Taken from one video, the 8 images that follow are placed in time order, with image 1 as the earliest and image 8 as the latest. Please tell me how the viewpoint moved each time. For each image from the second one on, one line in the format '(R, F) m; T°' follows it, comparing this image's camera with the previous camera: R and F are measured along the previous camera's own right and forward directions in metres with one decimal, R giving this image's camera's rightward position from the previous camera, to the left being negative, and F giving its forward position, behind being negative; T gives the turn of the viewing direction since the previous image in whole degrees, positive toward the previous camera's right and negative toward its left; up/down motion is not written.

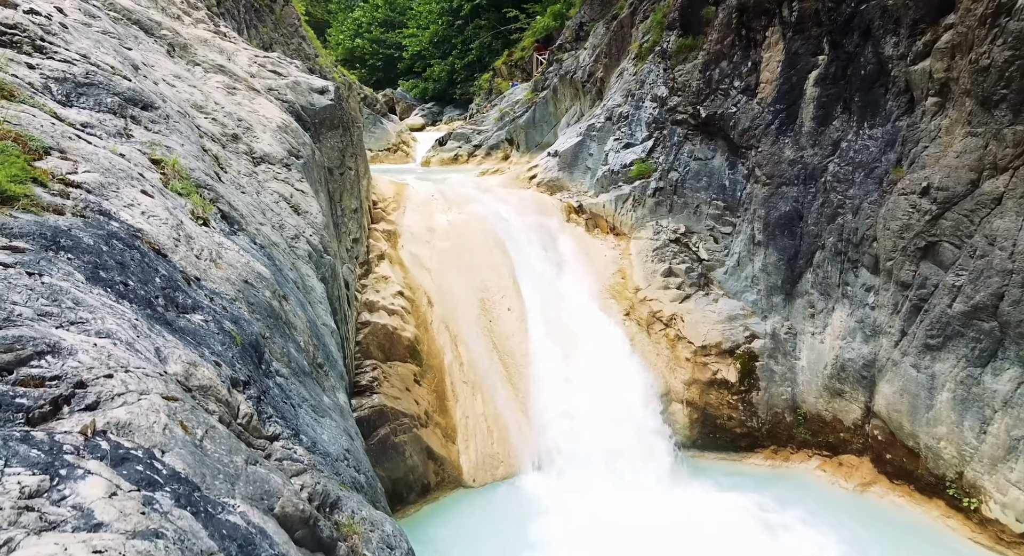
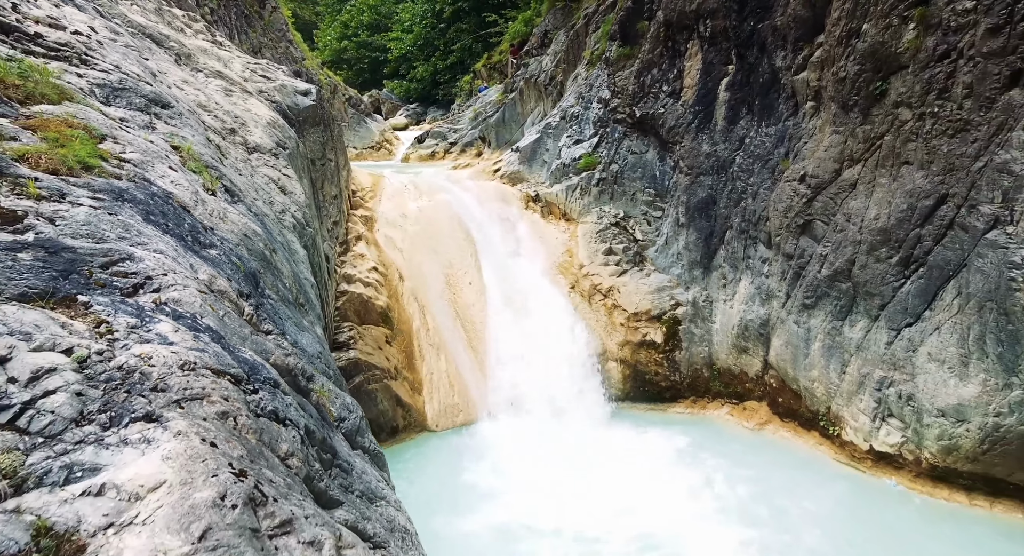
(+0.5, -1.2) m; +1°
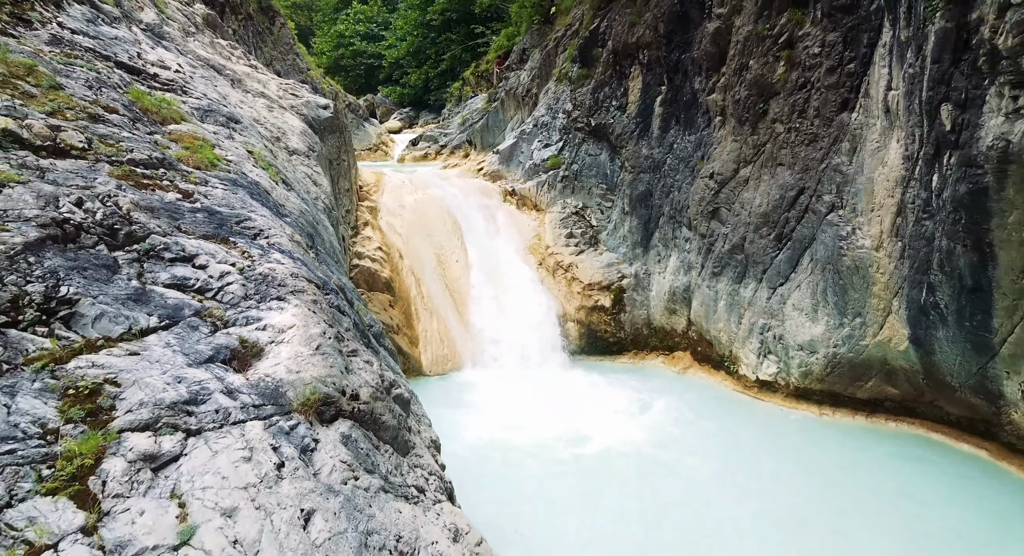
(+0.2, -2.2) m; +1°
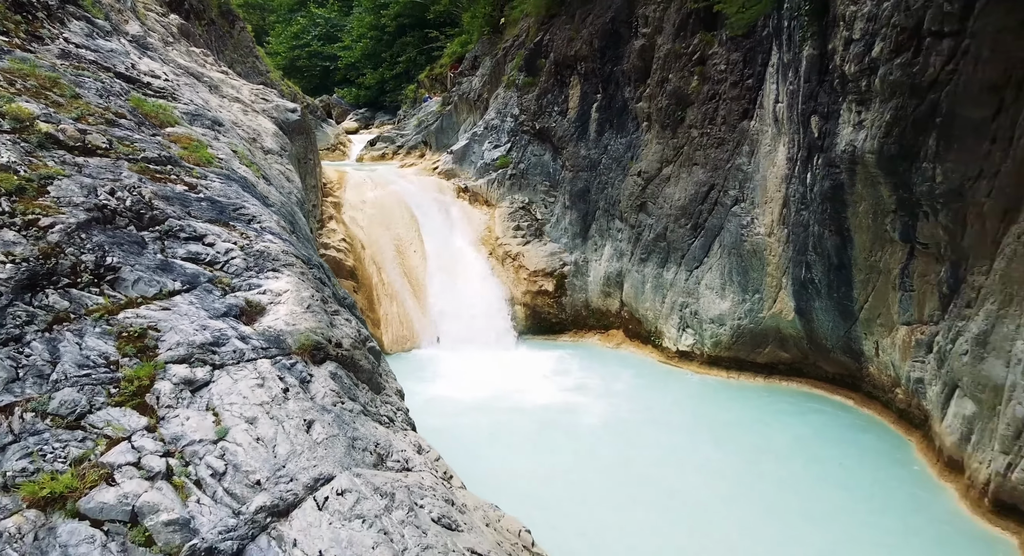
(+0.1, -1.2) m; +4°
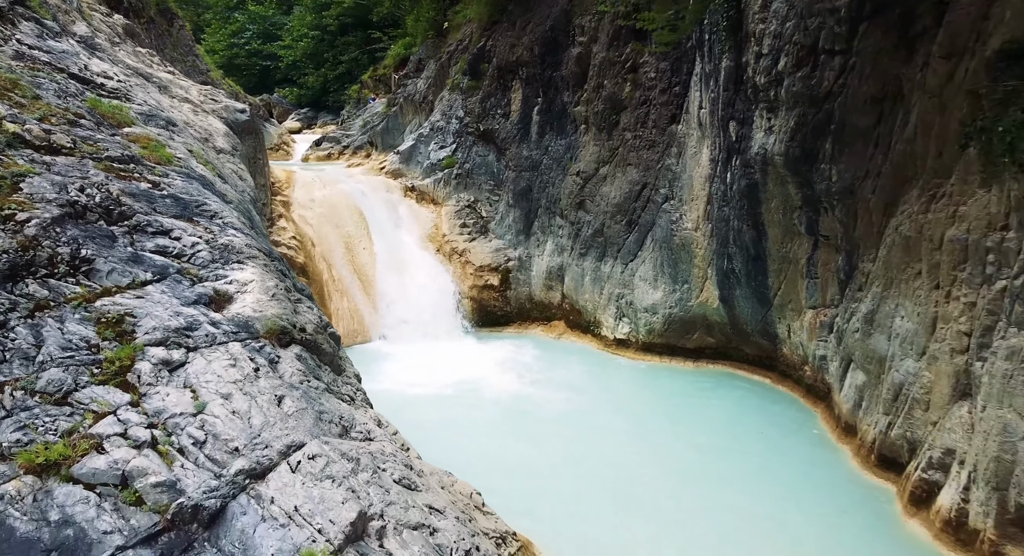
(0.0, -0.6) m; +5°
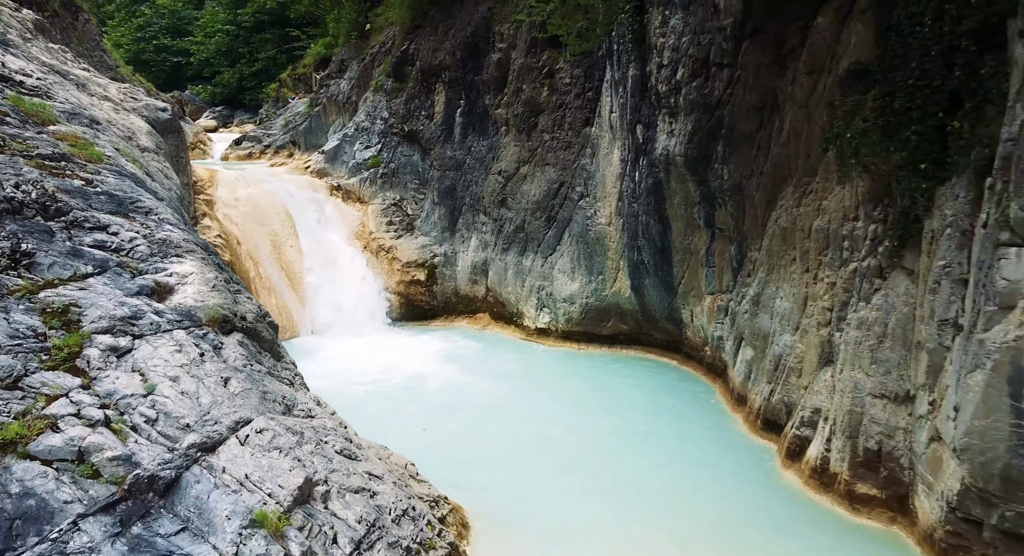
(0.0, -0.7) m; +7°
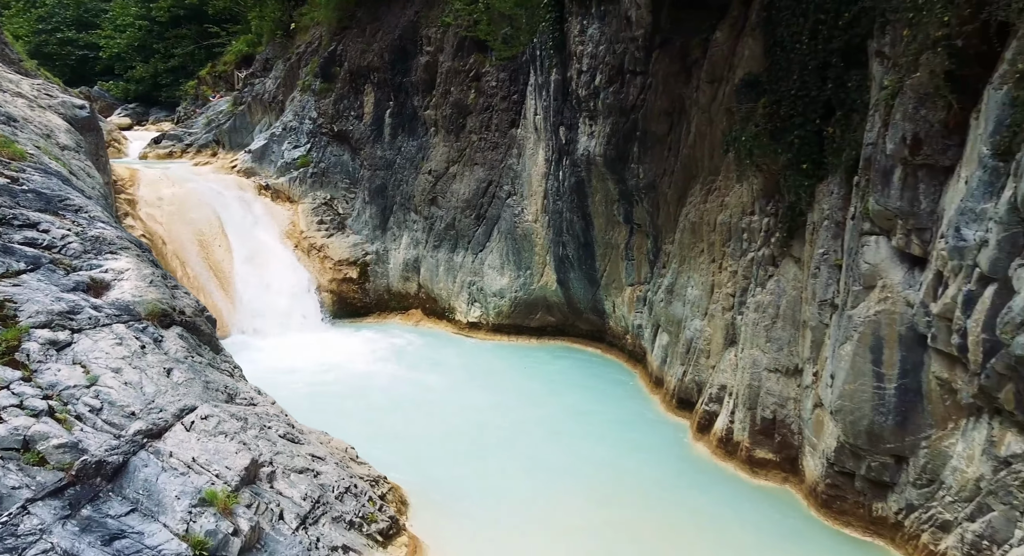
(0.0, -0.5) m; +7°
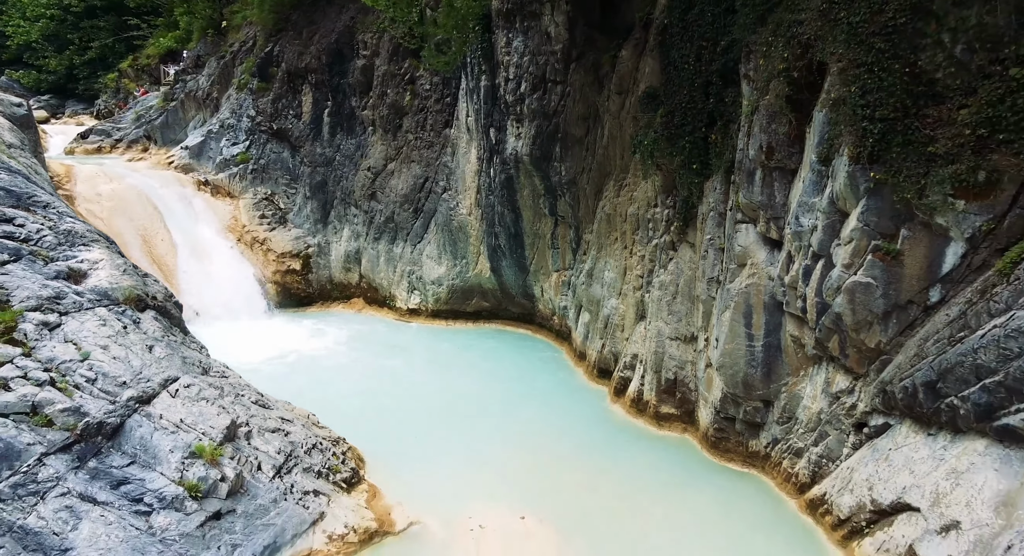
(-0.1, -1.1) m; +7°
